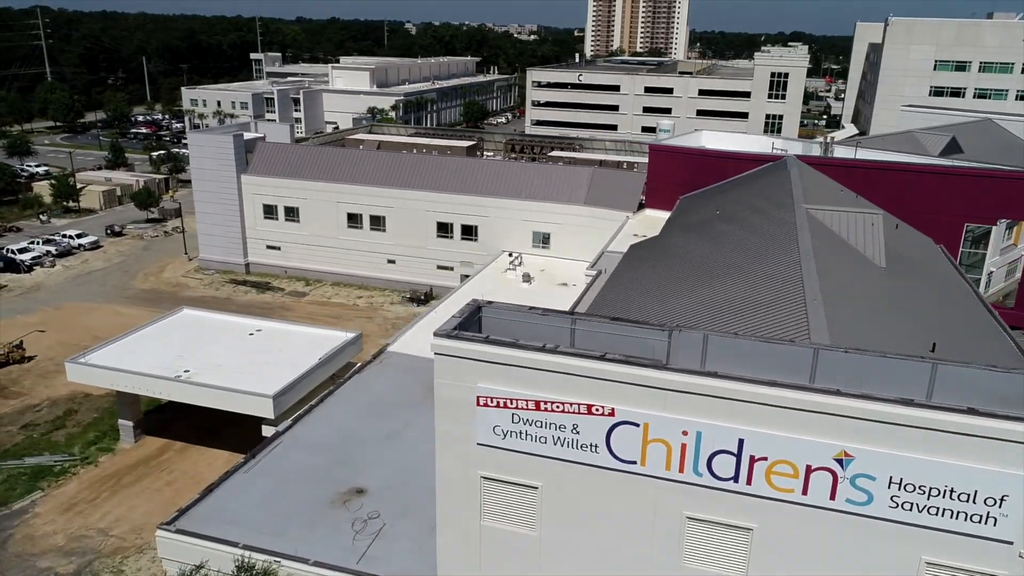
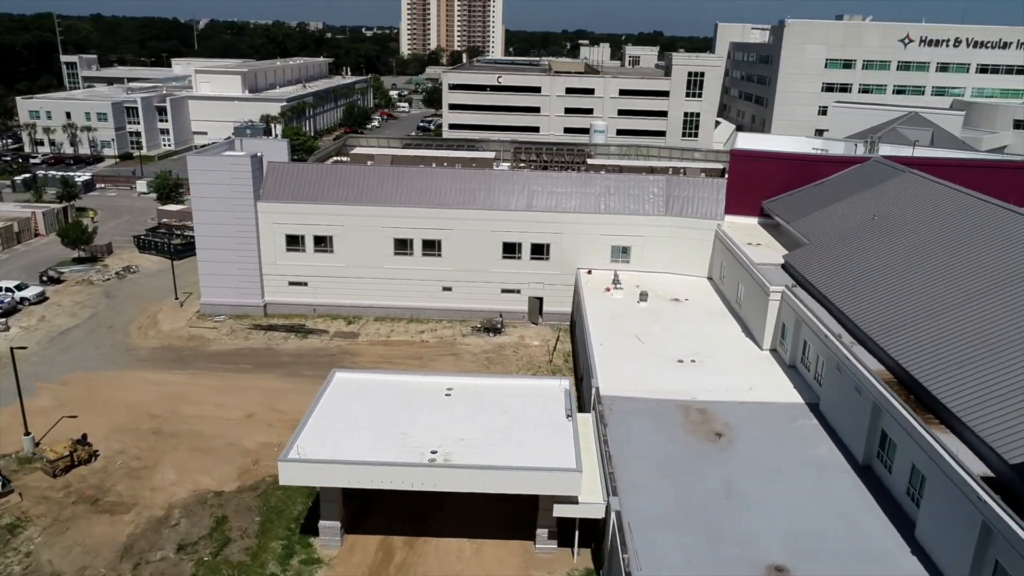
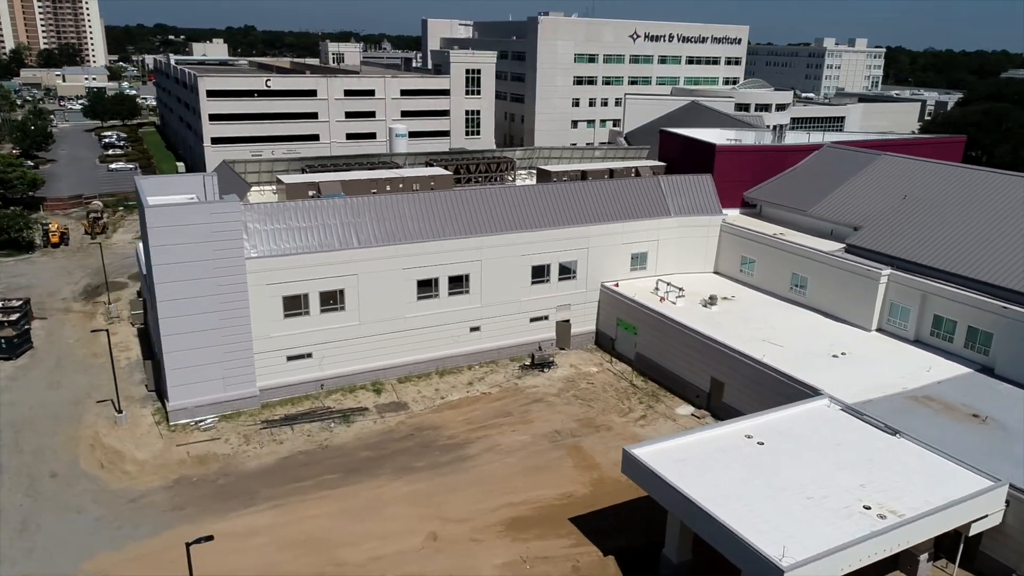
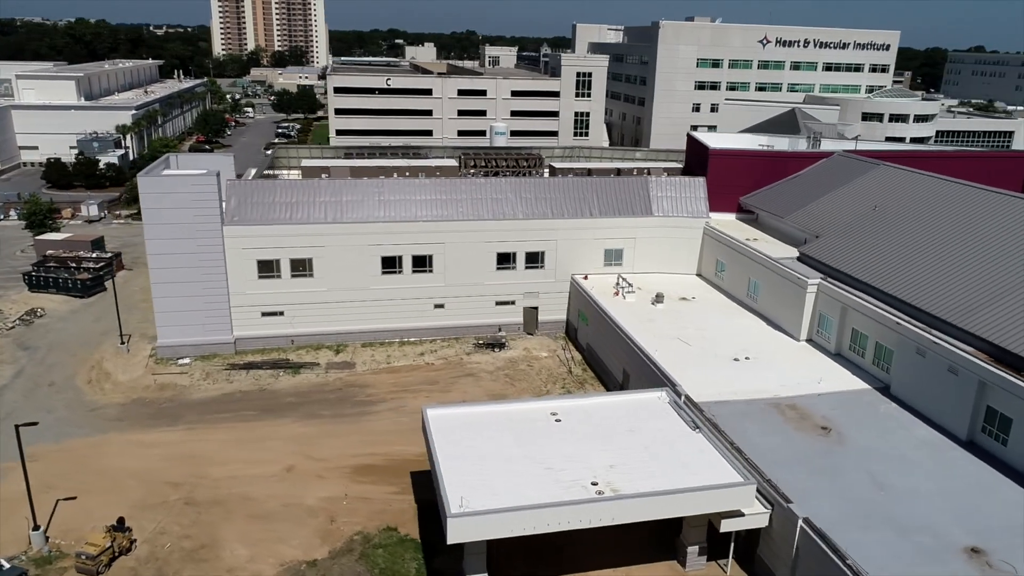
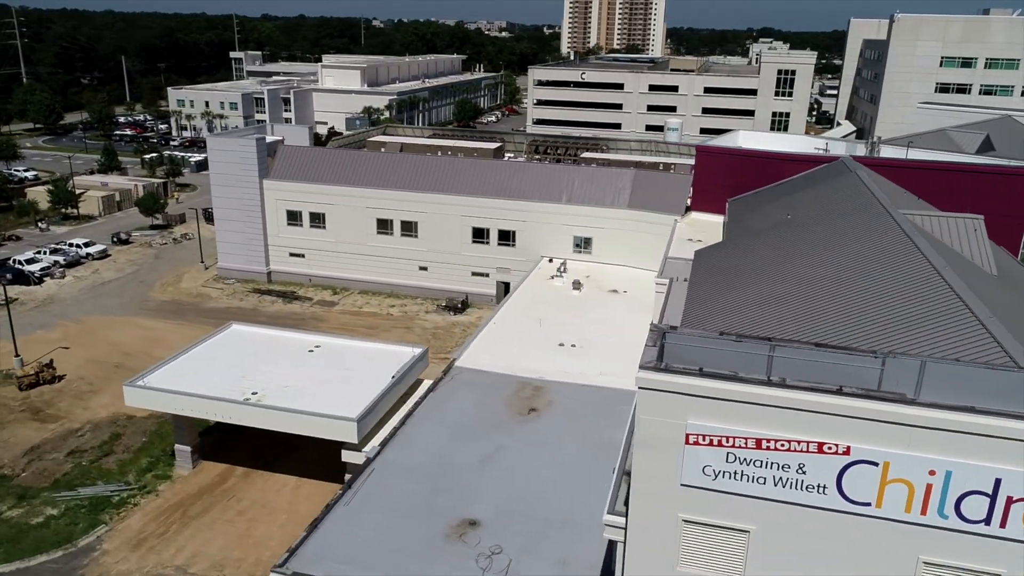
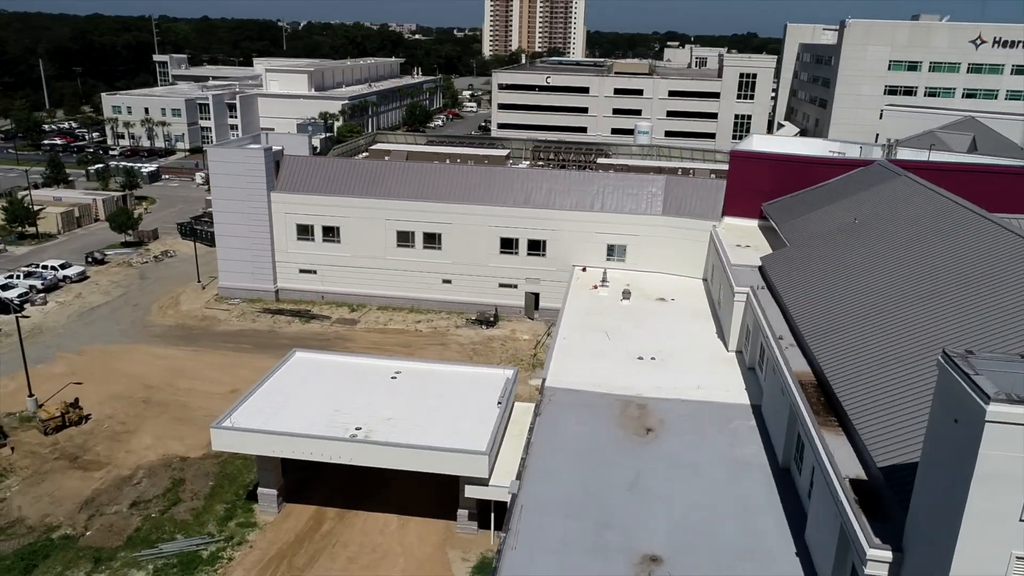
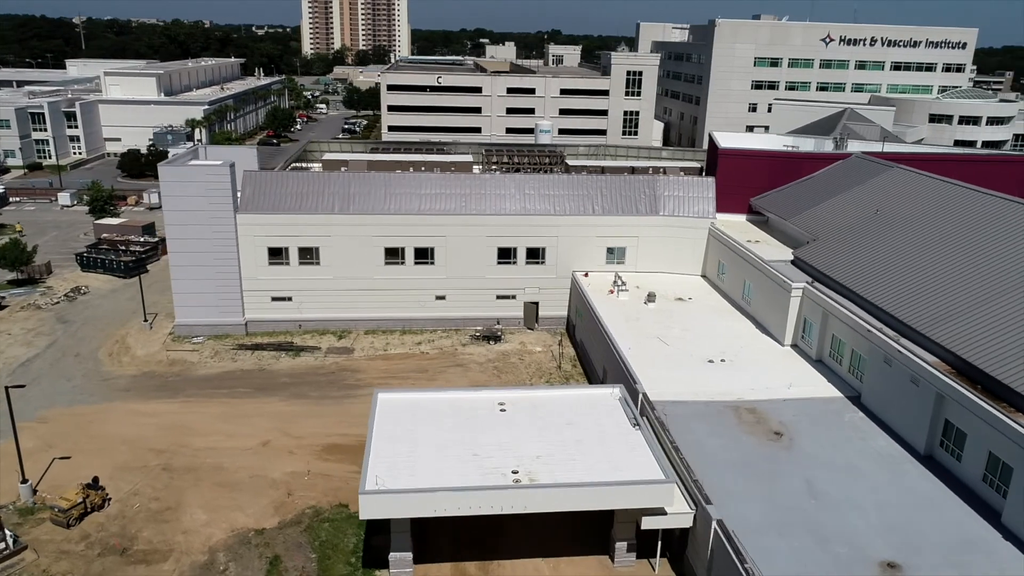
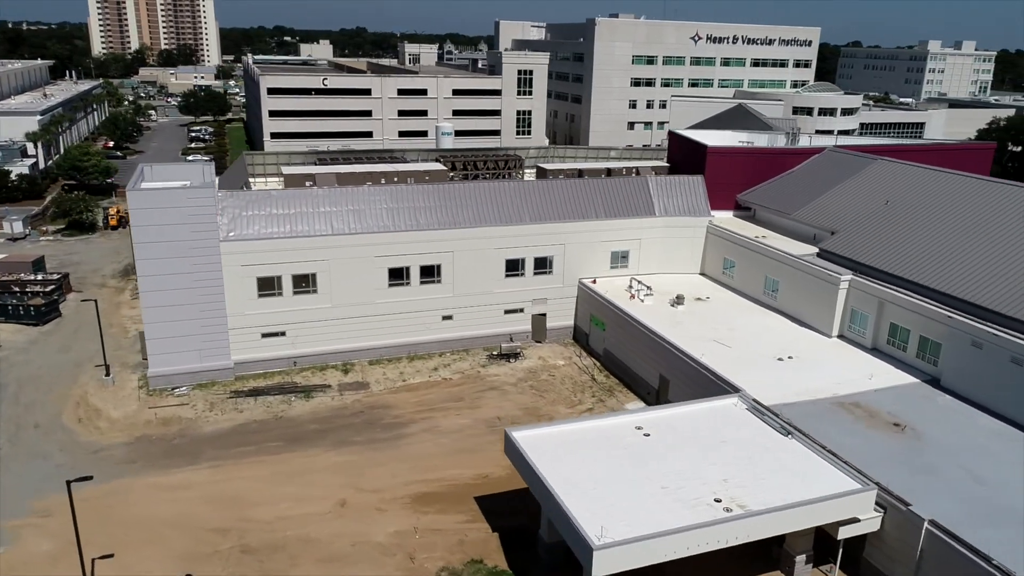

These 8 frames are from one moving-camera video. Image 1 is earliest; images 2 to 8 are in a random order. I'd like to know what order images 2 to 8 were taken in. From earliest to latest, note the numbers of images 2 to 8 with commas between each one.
5, 6, 2, 7, 4, 8, 3
